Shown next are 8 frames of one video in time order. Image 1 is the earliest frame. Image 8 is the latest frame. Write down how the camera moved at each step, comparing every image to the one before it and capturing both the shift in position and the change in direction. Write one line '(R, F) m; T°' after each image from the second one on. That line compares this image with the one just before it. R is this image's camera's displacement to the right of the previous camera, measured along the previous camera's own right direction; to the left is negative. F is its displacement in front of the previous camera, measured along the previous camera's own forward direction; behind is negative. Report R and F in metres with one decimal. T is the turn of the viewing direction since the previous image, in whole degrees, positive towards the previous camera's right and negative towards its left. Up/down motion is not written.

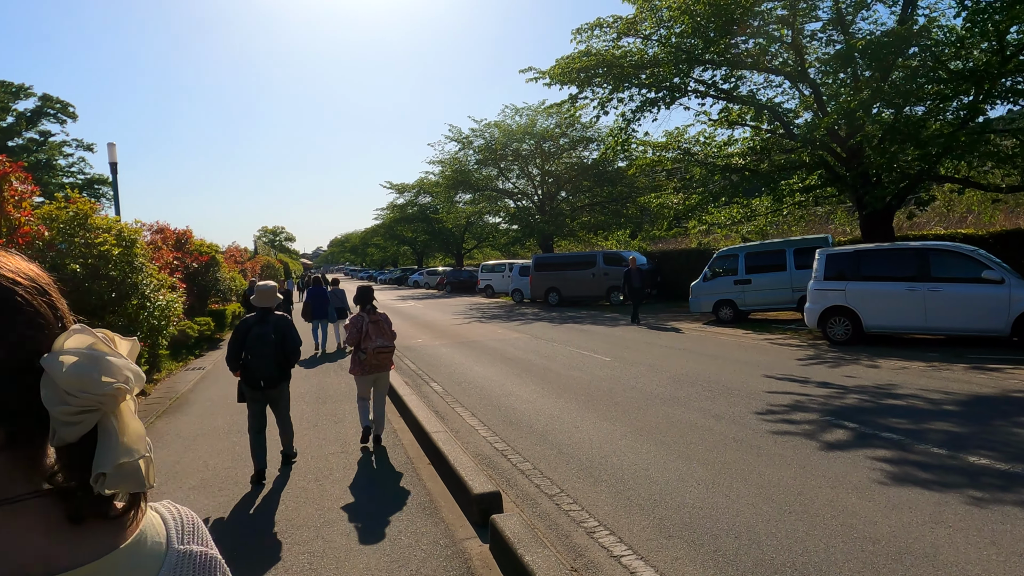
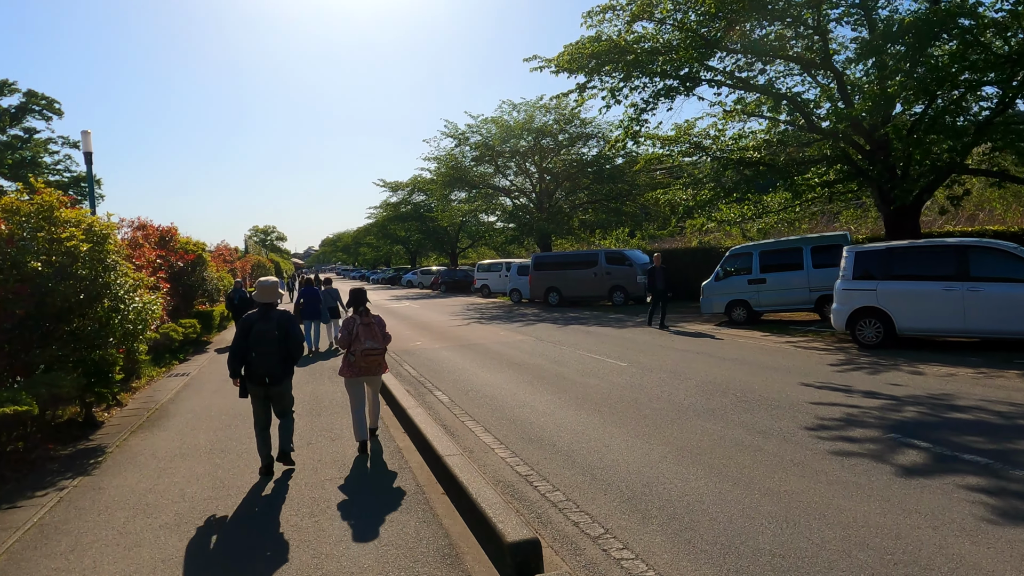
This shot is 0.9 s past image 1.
(-0.2, +0.8) m; +1°
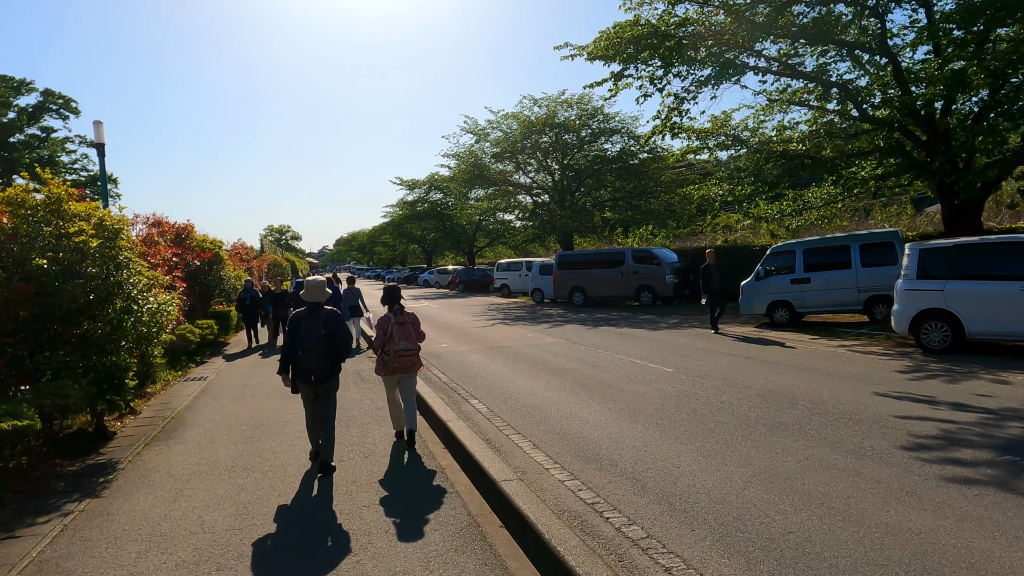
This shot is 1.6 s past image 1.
(-0.3, +0.7) m; -1°
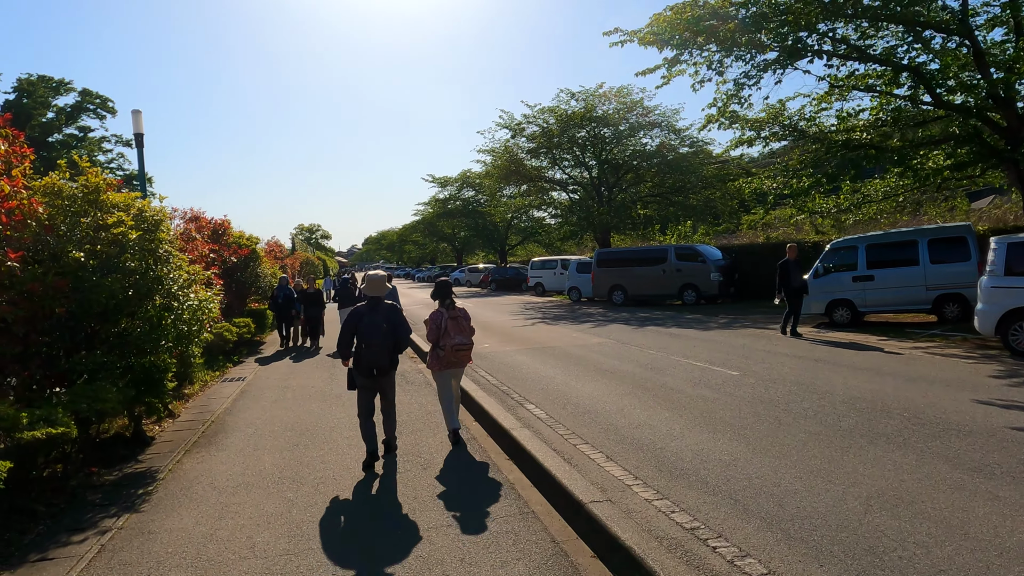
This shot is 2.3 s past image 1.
(-0.3, +0.5) m; -2°
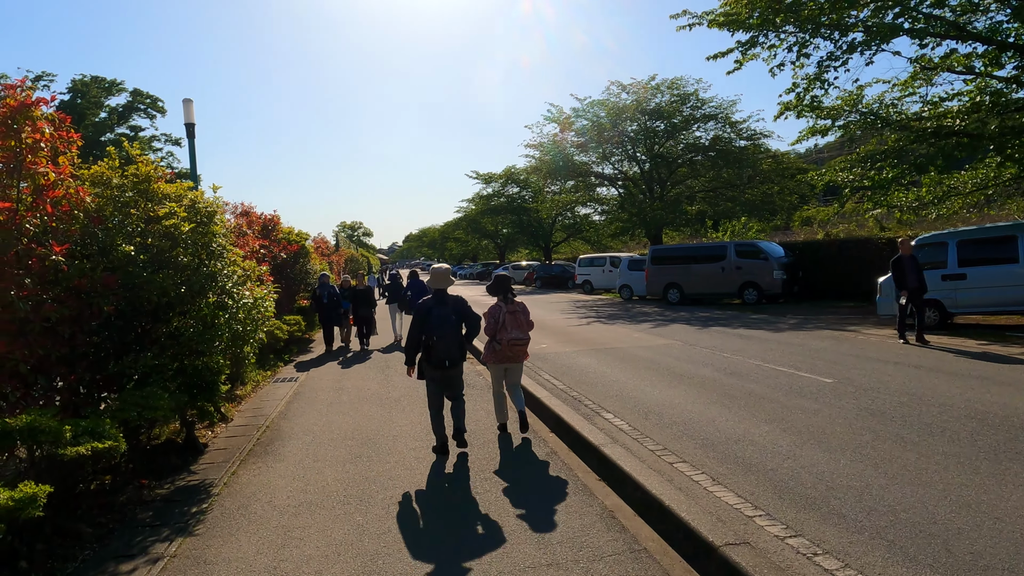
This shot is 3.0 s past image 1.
(-0.4, +0.6) m; -3°
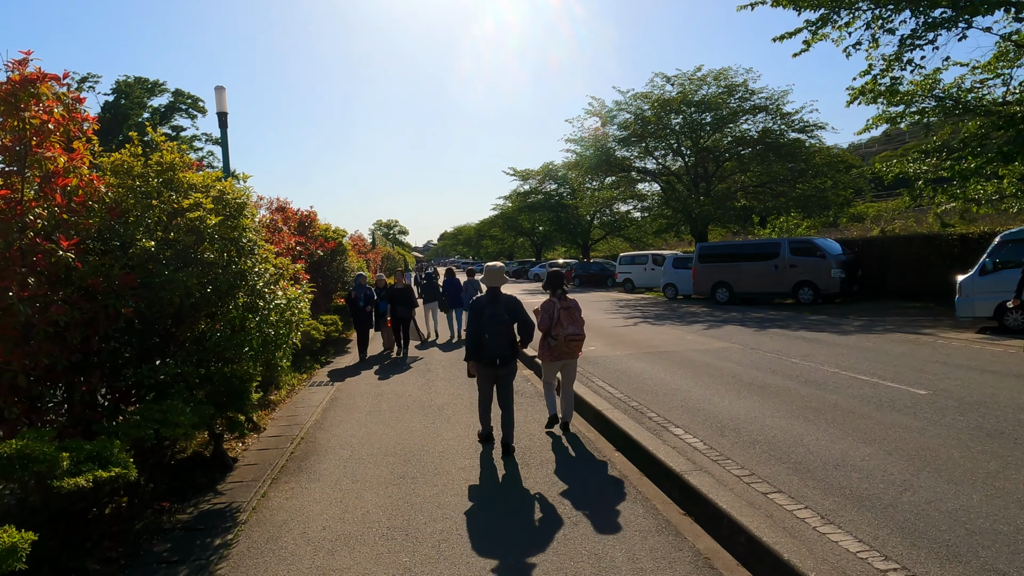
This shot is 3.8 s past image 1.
(-0.2, +0.7) m; -3°
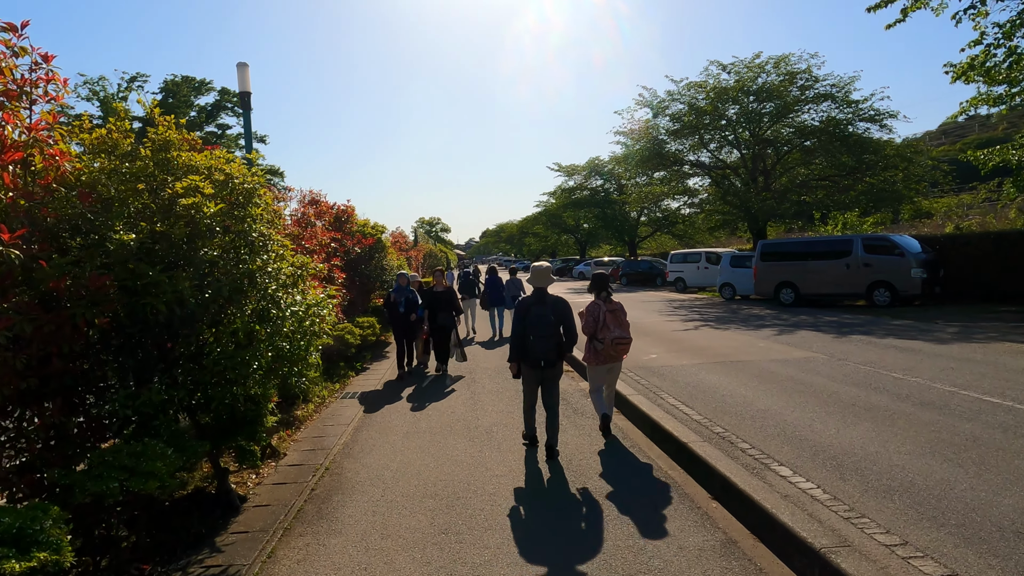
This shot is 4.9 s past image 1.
(-0.2, +1.1) m; -3°
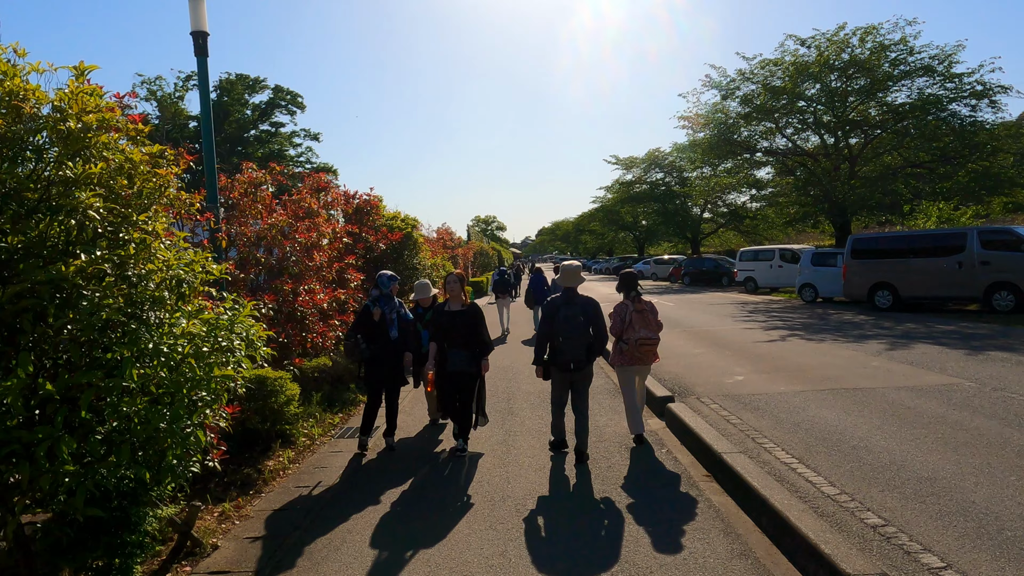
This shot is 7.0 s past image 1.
(+0.1, +2.1) m; -4°
